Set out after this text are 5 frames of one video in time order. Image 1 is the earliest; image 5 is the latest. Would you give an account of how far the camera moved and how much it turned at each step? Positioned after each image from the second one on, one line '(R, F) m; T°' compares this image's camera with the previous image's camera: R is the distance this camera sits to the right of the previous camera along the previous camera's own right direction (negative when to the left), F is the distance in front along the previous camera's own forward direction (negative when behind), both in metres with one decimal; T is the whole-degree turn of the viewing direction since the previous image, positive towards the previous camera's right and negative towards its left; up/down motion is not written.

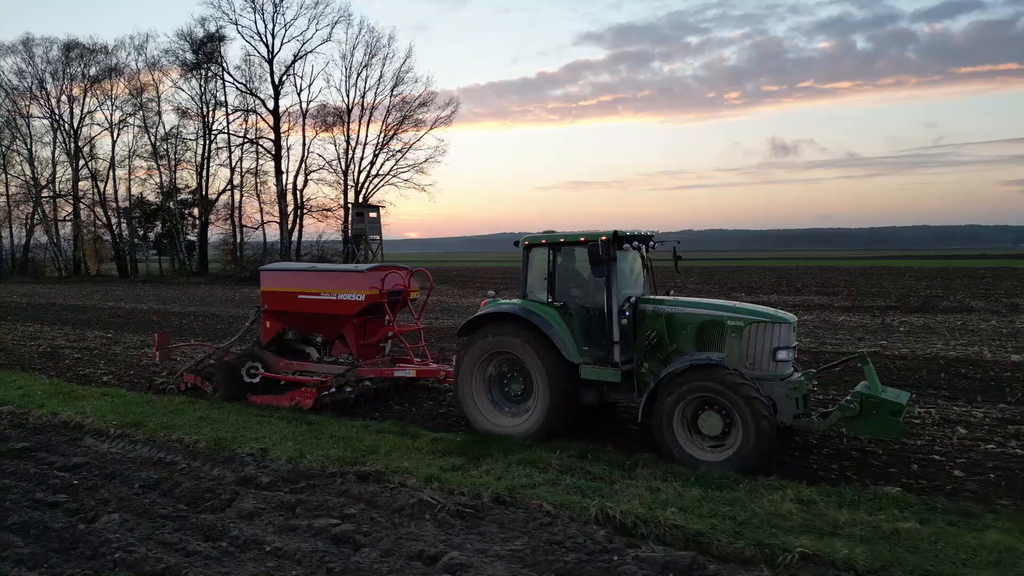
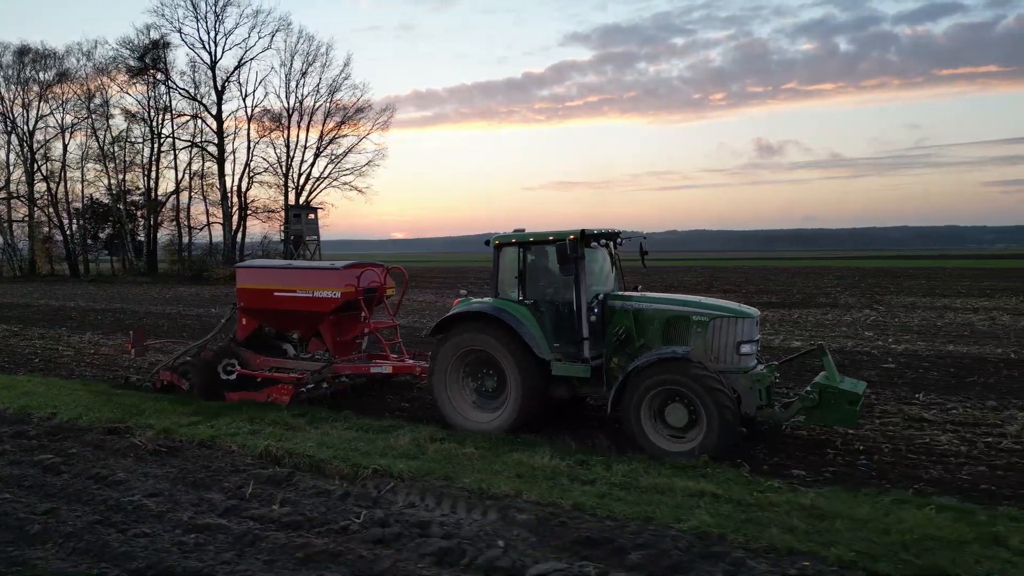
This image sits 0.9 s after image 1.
(+0.5, -0.3) m; +1°
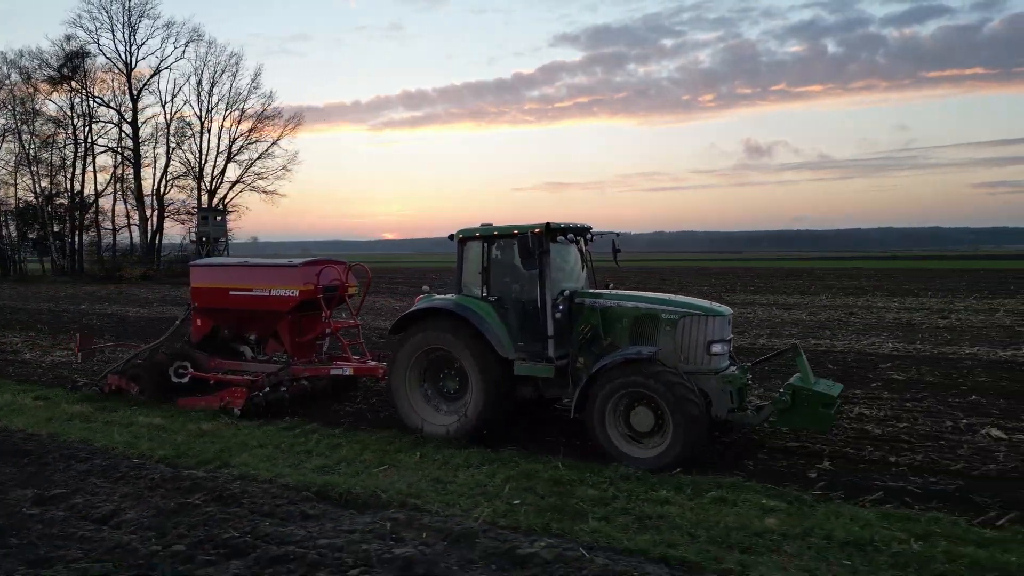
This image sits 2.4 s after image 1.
(+0.5, +0.2) m; +1°
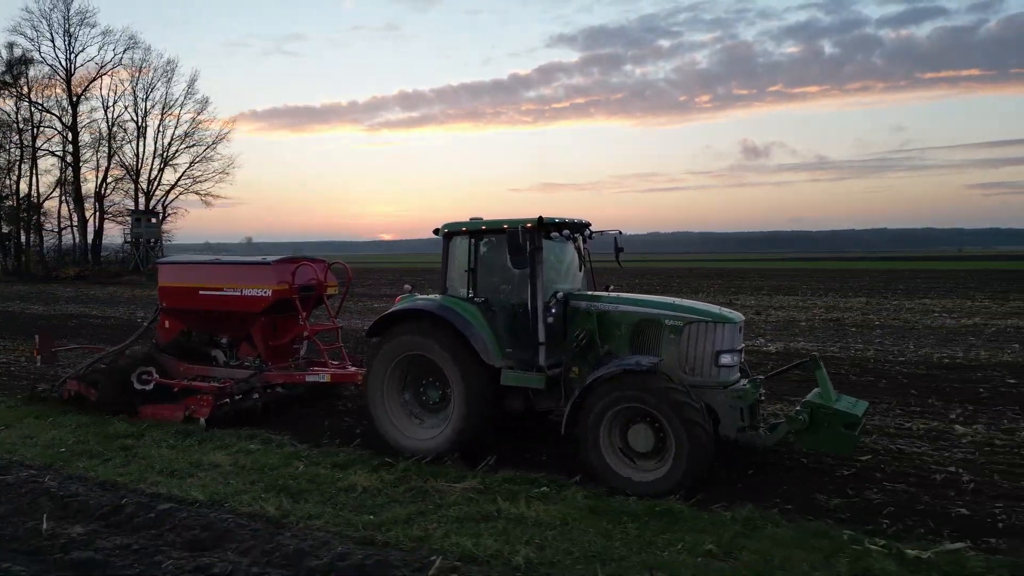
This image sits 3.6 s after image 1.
(+0.1, +0.7) m; 0°
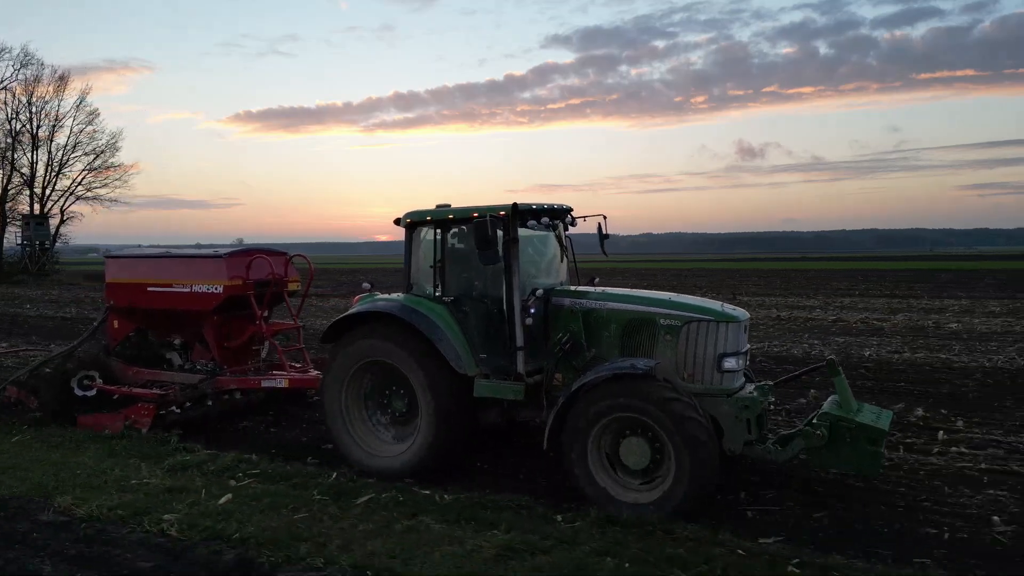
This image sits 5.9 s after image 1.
(+0.2, +0.9) m; 0°
